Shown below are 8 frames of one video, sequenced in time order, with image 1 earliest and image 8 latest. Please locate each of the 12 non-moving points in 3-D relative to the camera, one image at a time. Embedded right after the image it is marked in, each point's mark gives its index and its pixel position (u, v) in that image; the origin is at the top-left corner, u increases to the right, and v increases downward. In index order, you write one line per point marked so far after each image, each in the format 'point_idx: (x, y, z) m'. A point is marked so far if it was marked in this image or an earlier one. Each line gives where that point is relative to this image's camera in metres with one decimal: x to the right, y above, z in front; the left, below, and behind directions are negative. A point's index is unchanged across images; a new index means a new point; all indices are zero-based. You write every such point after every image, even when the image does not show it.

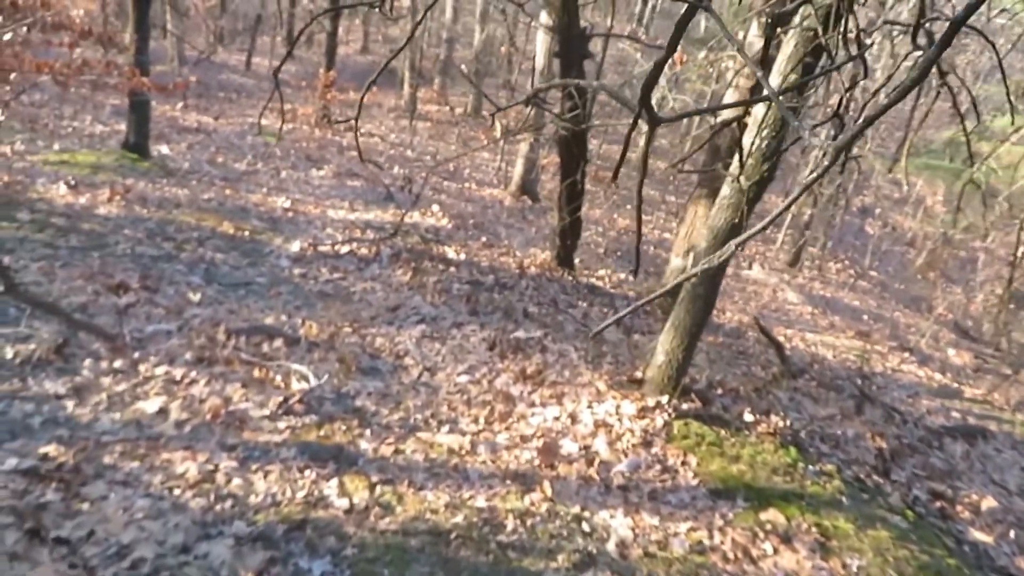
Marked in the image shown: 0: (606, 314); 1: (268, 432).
0: (+1.0, -0.3, +9.0) m
1: (-1.6, -0.9, +5.3) m
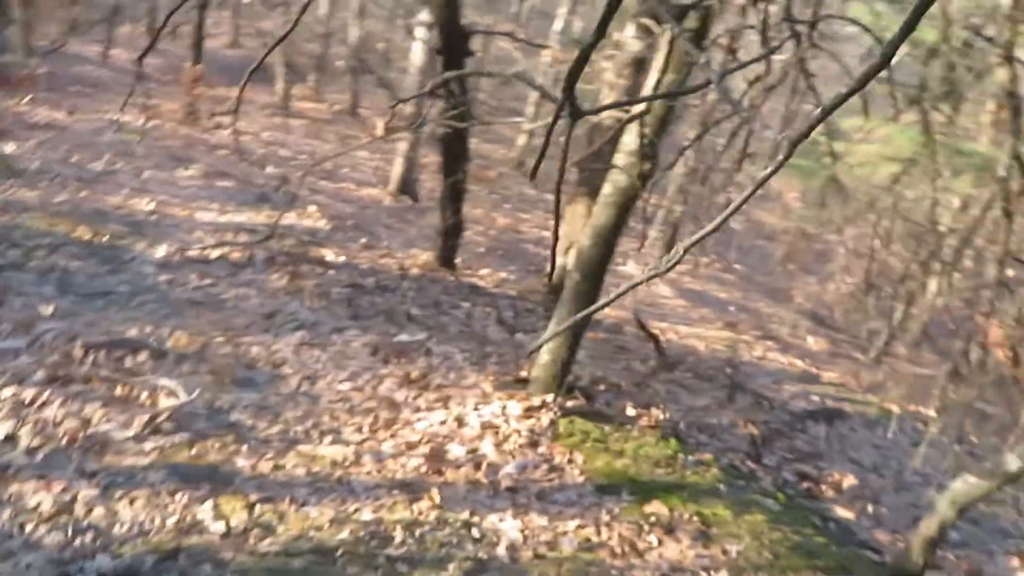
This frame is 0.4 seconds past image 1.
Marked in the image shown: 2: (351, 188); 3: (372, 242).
0: (-0.3, -0.3, +9.0) m
1: (-2.3, -1.0, +4.9) m
2: (-3.6, +2.2, +17.8) m
3: (-2.2, +0.7, +12.6) m
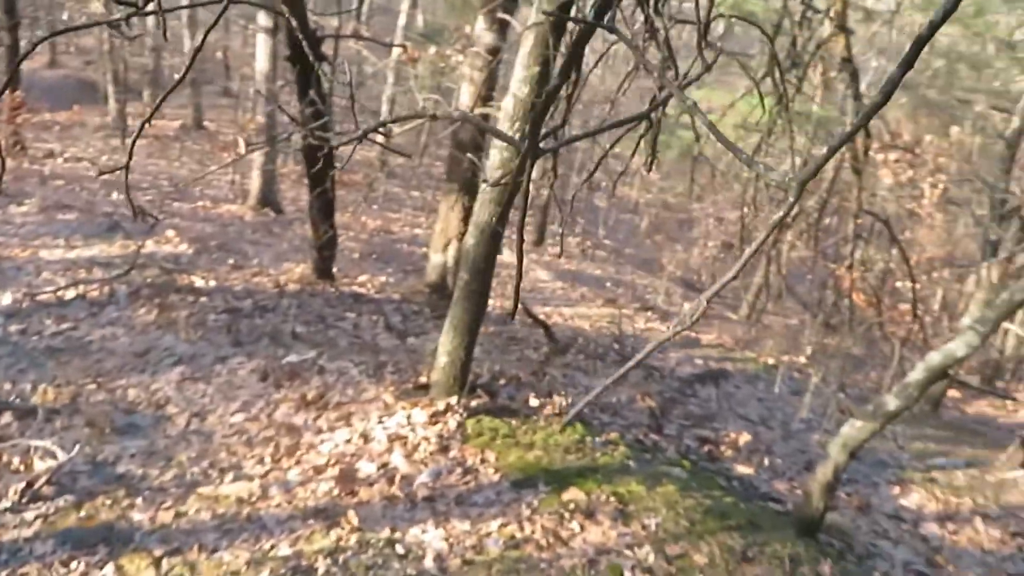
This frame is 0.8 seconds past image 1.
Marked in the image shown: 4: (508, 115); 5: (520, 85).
0: (-1.5, -0.4, +8.8) m
1: (-2.8, -1.3, +4.5) m
2: (-6.4, +1.7, +17.0) m
3: (-4.0, +0.4, +12.1) m
4: (0.0, +1.2, +5.6) m
5: (0.0, +1.4, +5.5) m
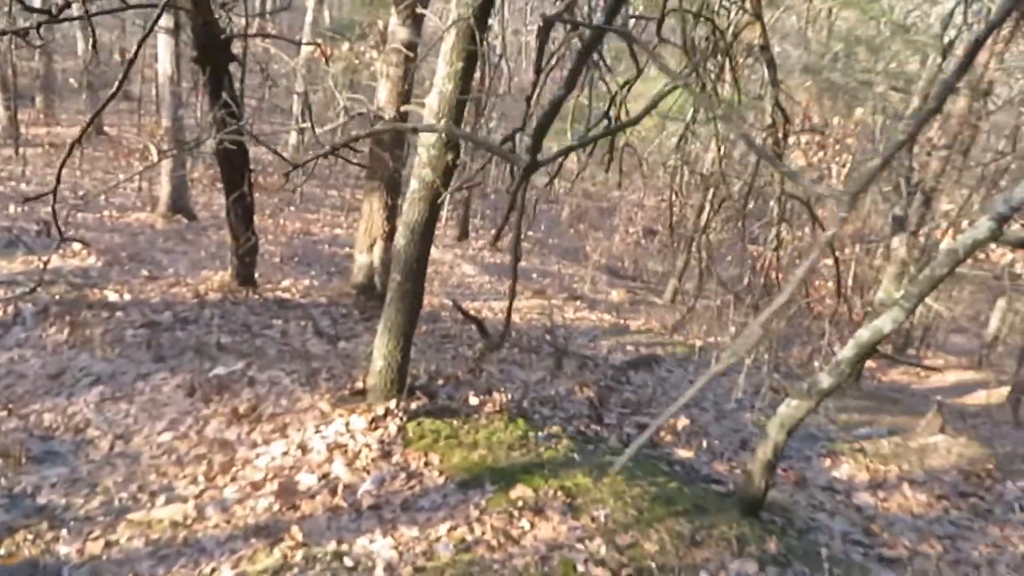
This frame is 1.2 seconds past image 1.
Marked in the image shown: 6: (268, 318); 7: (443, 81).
0: (-2.2, -0.4, +8.6) m
1: (-3.0, -1.5, +4.2) m
2: (-7.9, +1.4, +16.2) m
3: (-5.1, +0.2, +11.6) m
4: (-0.5, +1.2, +5.4) m
5: (-0.5, +1.4, +5.4) m
6: (-2.6, -0.3, +8.8) m
7: (-0.5, +1.4, +5.4) m
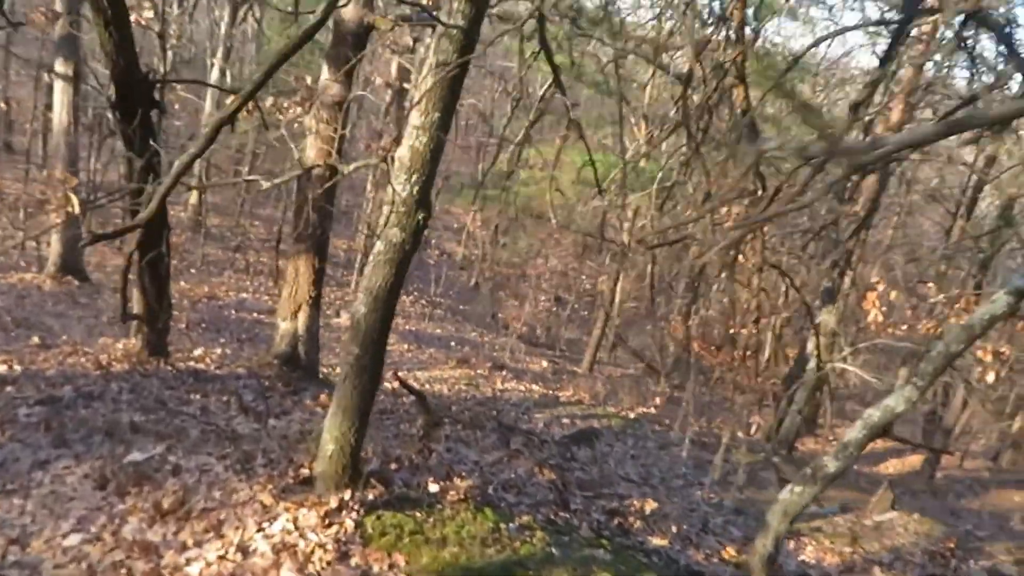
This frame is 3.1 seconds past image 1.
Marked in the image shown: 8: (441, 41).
0: (-2.7, -1.1, +7.7) m
1: (-3.0, -1.8, +3.2) m
2: (-9.3, +0.2, +14.7) m
3: (-5.9, -0.7, +10.4) m
4: (-0.7, +0.7, +4.9) m
5: (-0.6, +0.9, +4.9) m
6: (-3.2, -1.0, +7.9) m
7: (-0.6, +0.9, +4.9) m
8: (-0.4, +1.4, +4.7) m
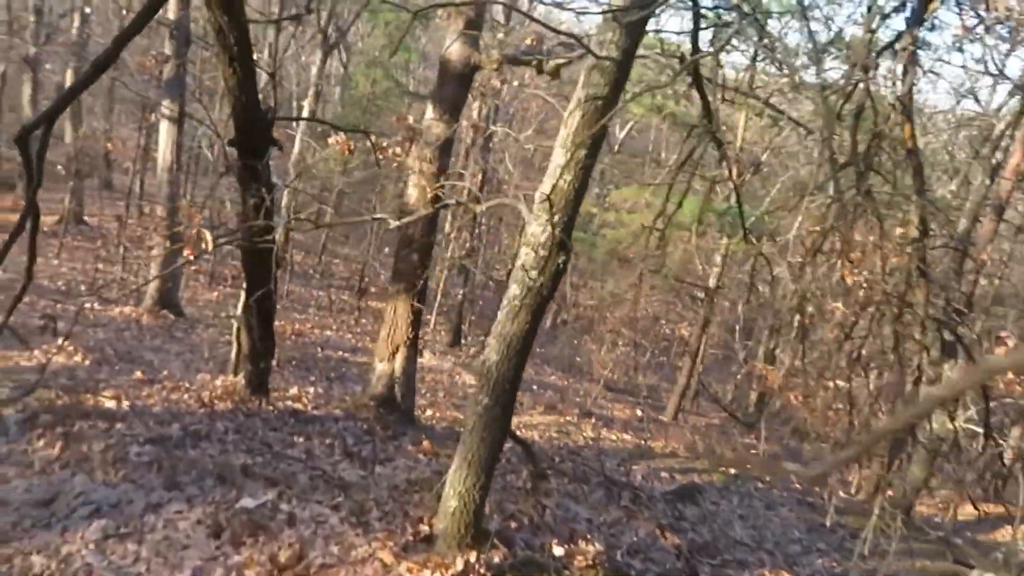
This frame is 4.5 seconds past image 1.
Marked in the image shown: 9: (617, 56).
0: (-1.7, -1.5, +7.5) m
1: (-2.3, -1.9, +2.9) m
2: (-7.6, -0.4, +15.1) m
3: (-4.7, -1.1, +10.5) m
4: (+0.2, +0.5, +4.7) m
5: (+0.3, +0.7, +4.6) m
6: (-2.1, -1.4, +7.7) m
7: (+0.3, +0.7, +4.6) m
8: (+0.4, +1.2, +4.4) m
9: (+0.6, +1.2, +4.3) m
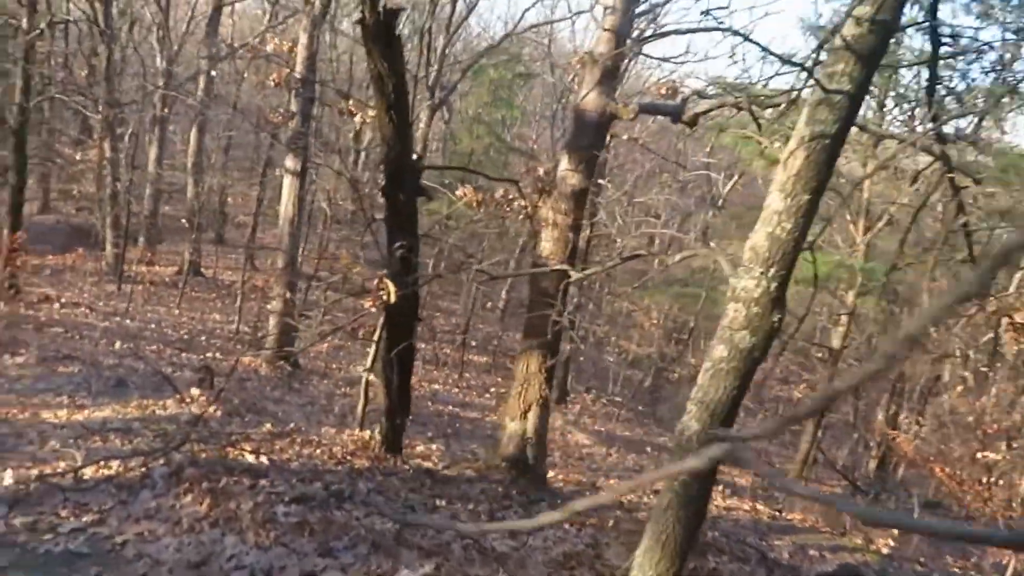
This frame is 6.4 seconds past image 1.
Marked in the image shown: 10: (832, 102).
0: (-0.3, -1.9, +7.0) m
1: (-1.5, -2.1, +2.6) m
2: (-5.4, -1.3, +15.3) m
3: (-3.0, -1.8, +10.3) m
4: (+1.2, +0.2, +4.2) m
5: (+1.3, +0.3, +4.1) m
6: (-0.7, -1.9, +7.3) m
7: (+1.3, +0.3, +4.1) m
8: (+1.5, +0.9, +4.0) m
9: (+1.6, +0.9, +3.8) m
10: (+1.5, +0.9, +3.9) m
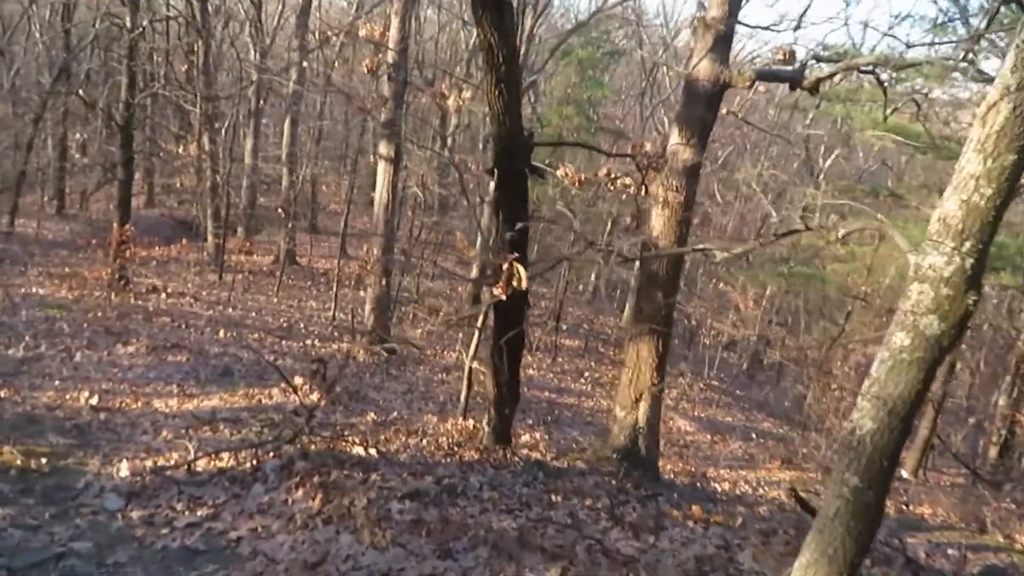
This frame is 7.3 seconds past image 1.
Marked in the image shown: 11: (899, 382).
0: (+0.7, -1.8, +6.6) m
1: (-0.9, -2.0, +2.3) m
2: (-3.6, -1.1, +15.3) m
3: (-1.6, -1.6, +10.2) m
4: (+1.9, +0.3, +3.6) m
5: (+2.0, +0.4, +3.5) m
6: (+0.3, -1.7, +7.0) m
7: (+1.9, +0.4, +3.5) m
8: (+2.1, +1.0, +3.3) m
9: (+2.2, +1.0, +3.2) m
10: (+2.1, +1.0, +3.3) m
11: (+1.7, -0.4, +3.7) m
